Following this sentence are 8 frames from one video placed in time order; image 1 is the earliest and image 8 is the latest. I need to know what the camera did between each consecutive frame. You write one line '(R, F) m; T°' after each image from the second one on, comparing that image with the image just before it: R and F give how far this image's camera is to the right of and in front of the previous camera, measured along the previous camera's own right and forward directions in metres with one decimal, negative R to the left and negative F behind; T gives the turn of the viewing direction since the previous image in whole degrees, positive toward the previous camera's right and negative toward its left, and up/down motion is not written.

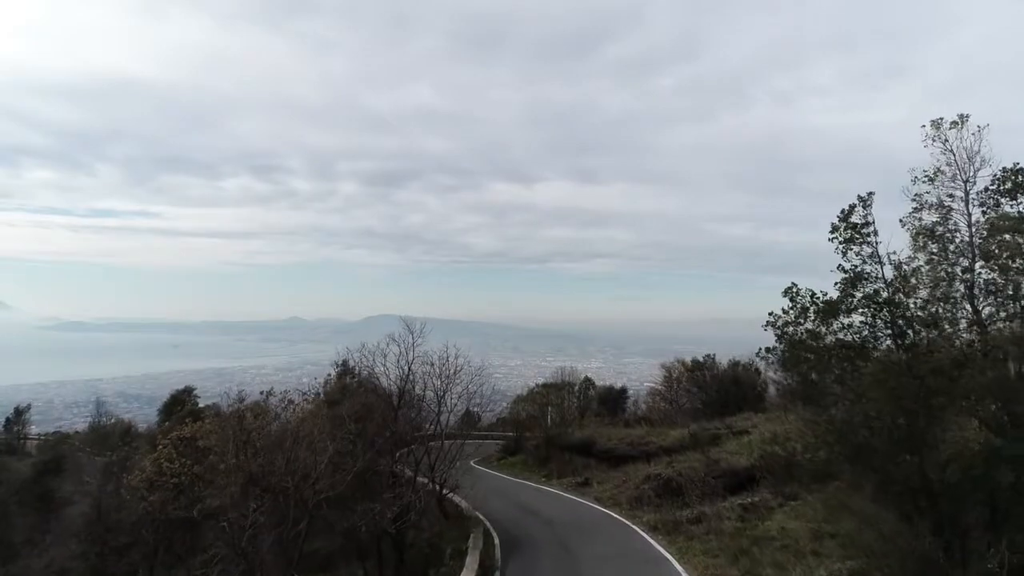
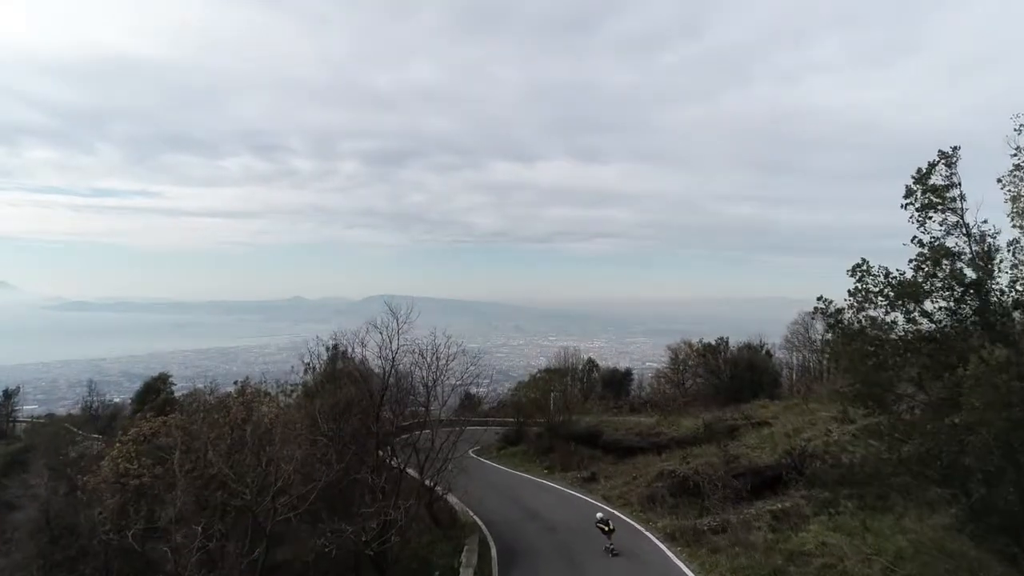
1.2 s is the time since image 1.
(0.0, +0.4) m; 0°
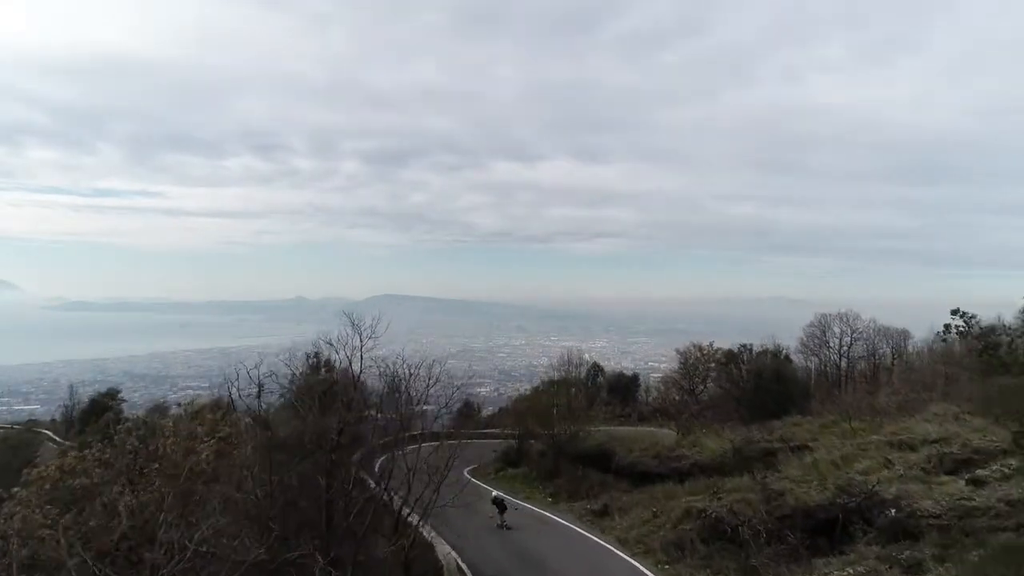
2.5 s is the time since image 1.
(0.0, +0.7) m; 0°
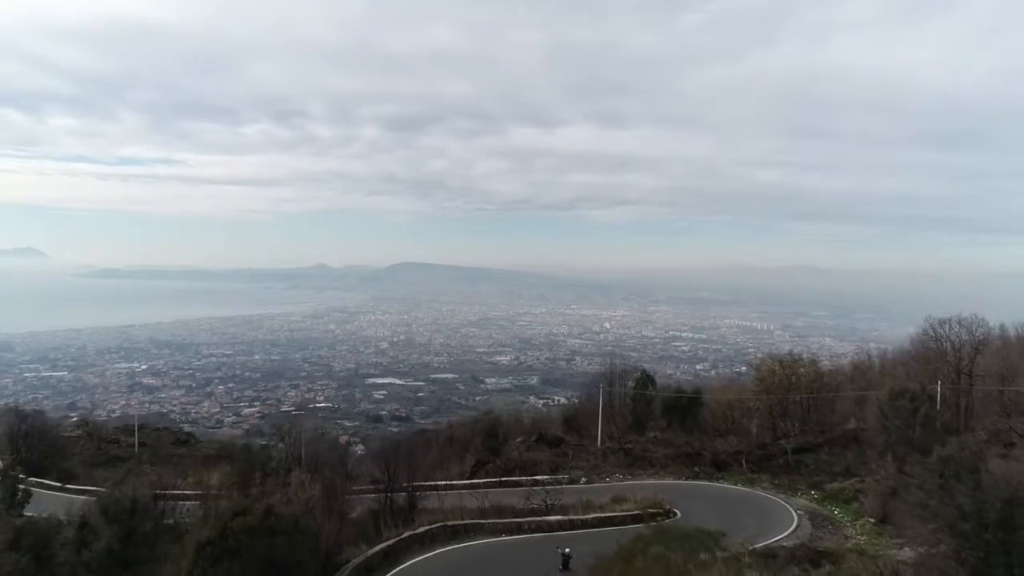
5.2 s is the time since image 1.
(-0.3, +2.8) m; -2°
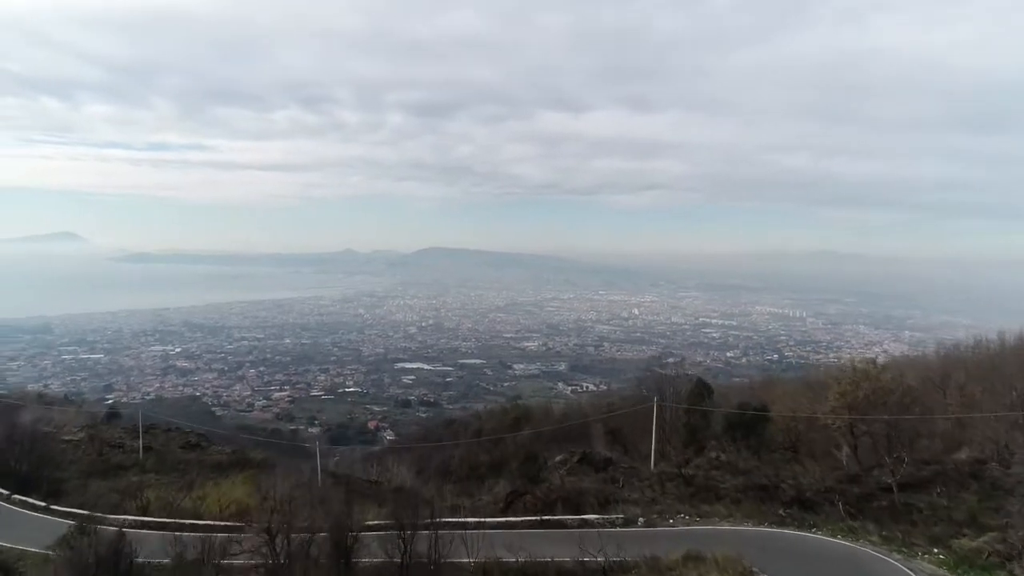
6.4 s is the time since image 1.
(-0.3, +2.3) m; -2°
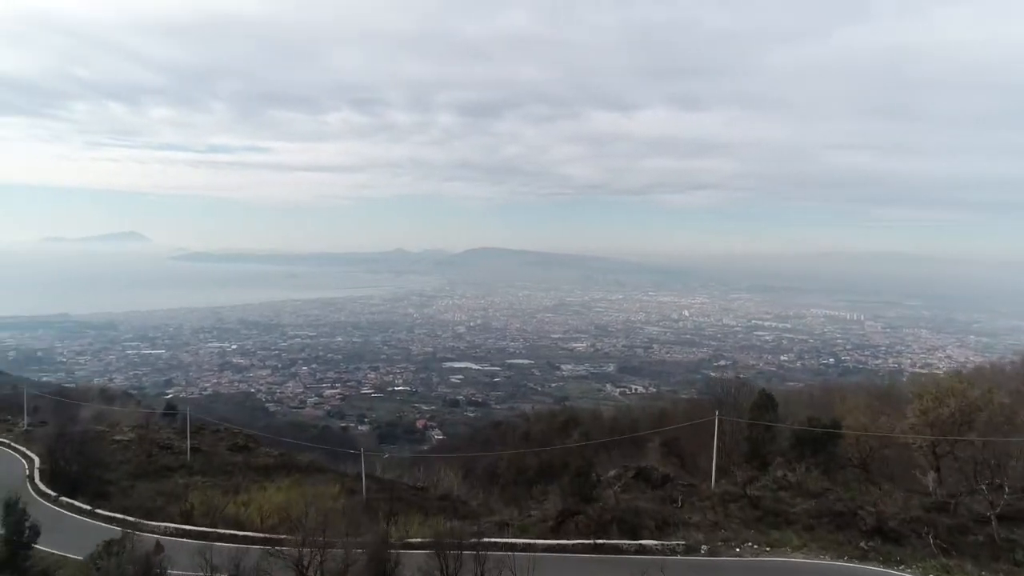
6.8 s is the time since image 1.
(-0.1, +0.8) m; -4°
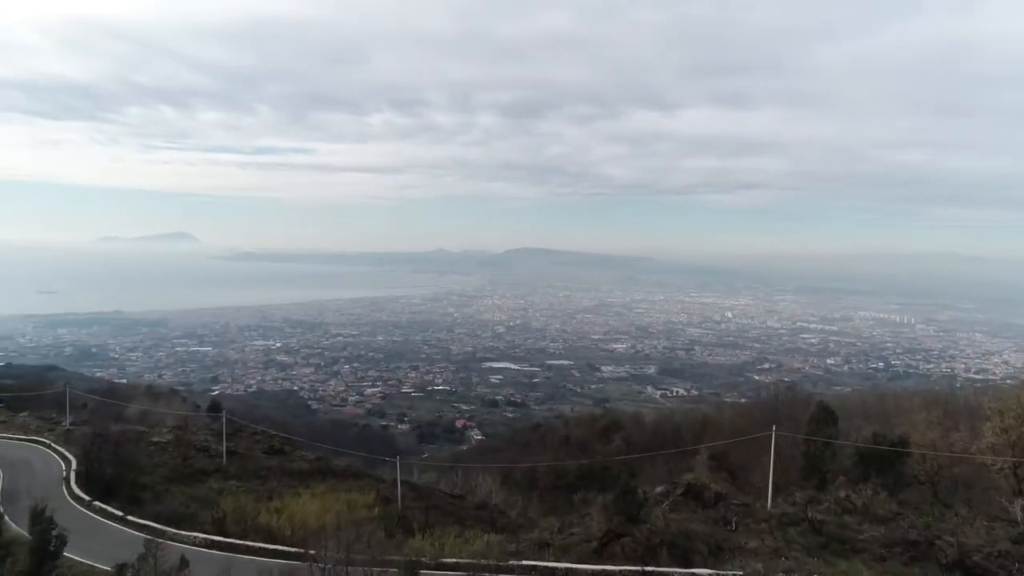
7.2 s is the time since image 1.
(0.0, +0.8) m; -3°
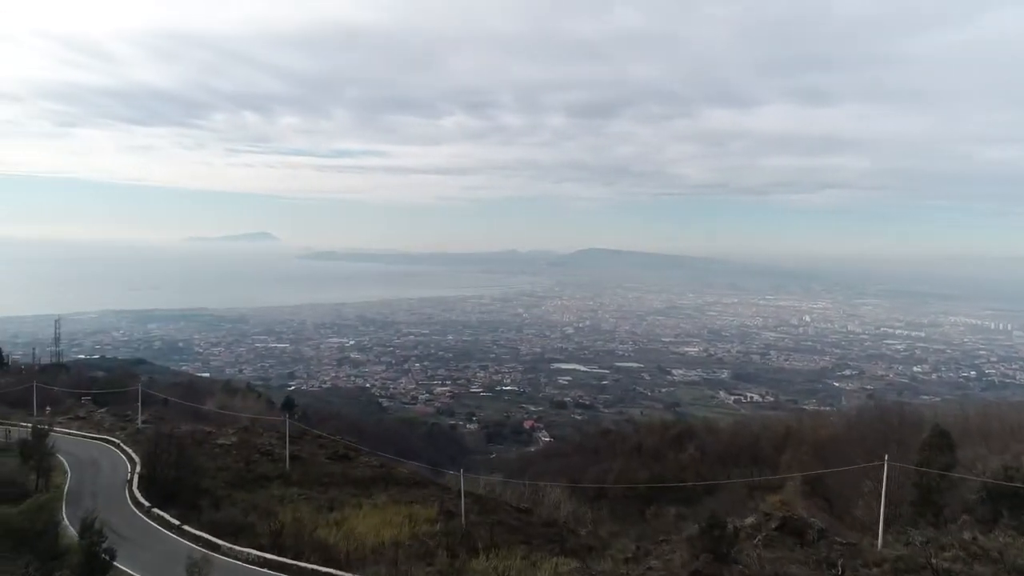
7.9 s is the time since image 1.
(-0.1, +1.2) m; -6°
